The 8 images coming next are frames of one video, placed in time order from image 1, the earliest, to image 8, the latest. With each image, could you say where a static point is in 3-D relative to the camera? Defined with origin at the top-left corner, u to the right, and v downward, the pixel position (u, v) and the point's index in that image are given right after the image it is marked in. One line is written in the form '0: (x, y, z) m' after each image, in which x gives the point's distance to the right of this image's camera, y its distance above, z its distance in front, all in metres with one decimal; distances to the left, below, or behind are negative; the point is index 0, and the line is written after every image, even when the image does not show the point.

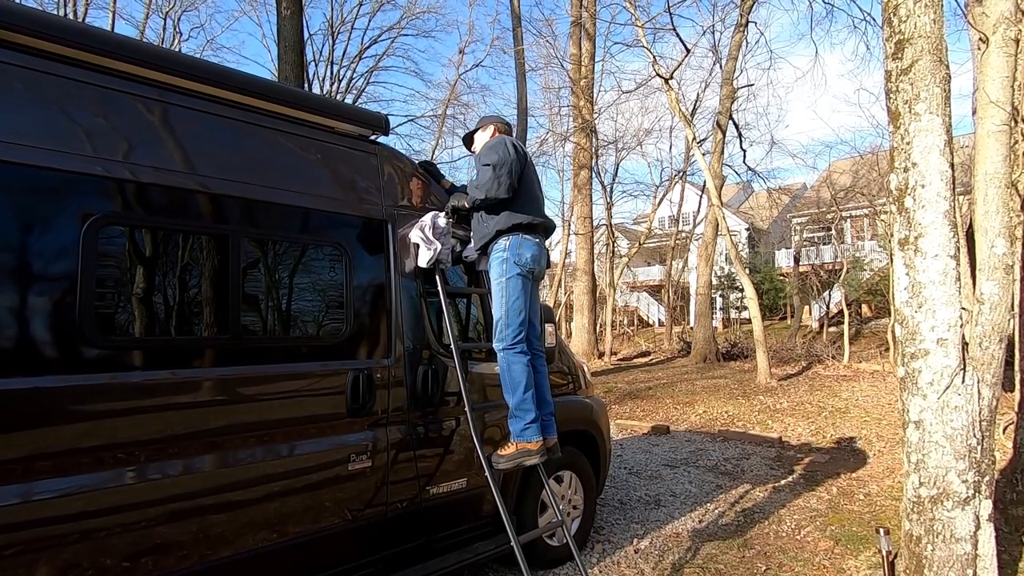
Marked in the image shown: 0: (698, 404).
0: (+3.7, -2.3, +10.6) m
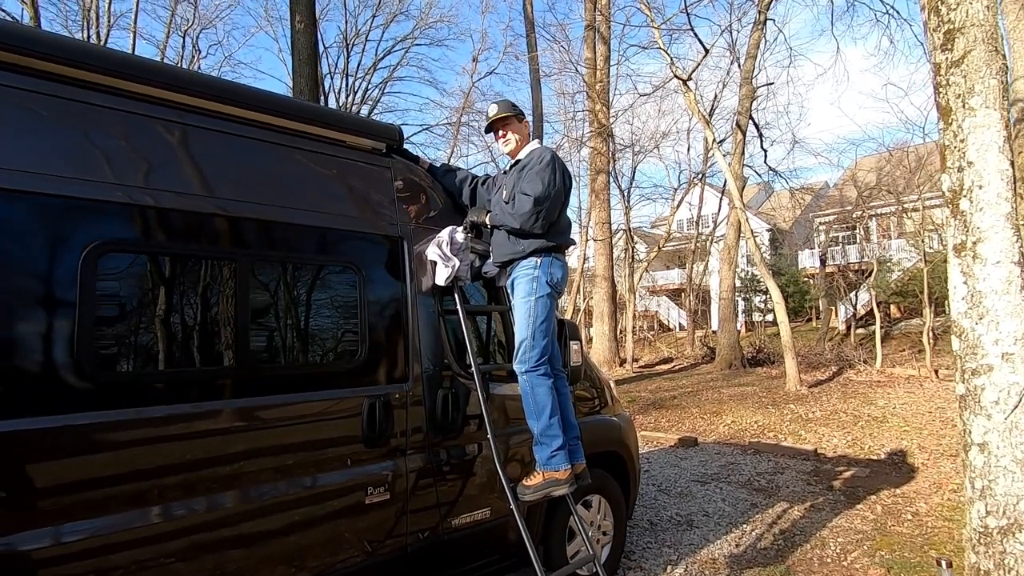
0: (+4.1, -2.4, +10.2) m
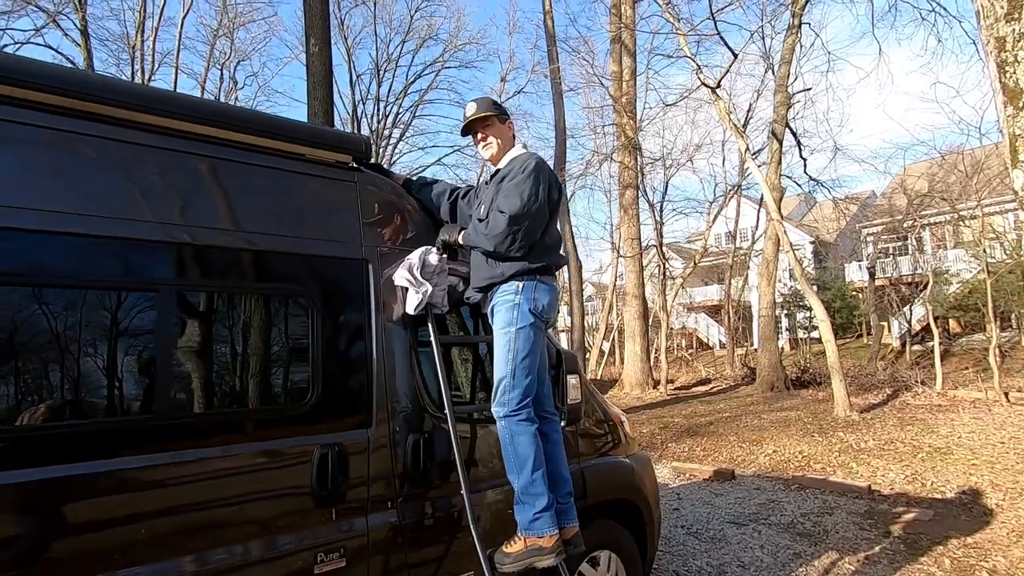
0: (+4.5, -2.7, +9.4) m
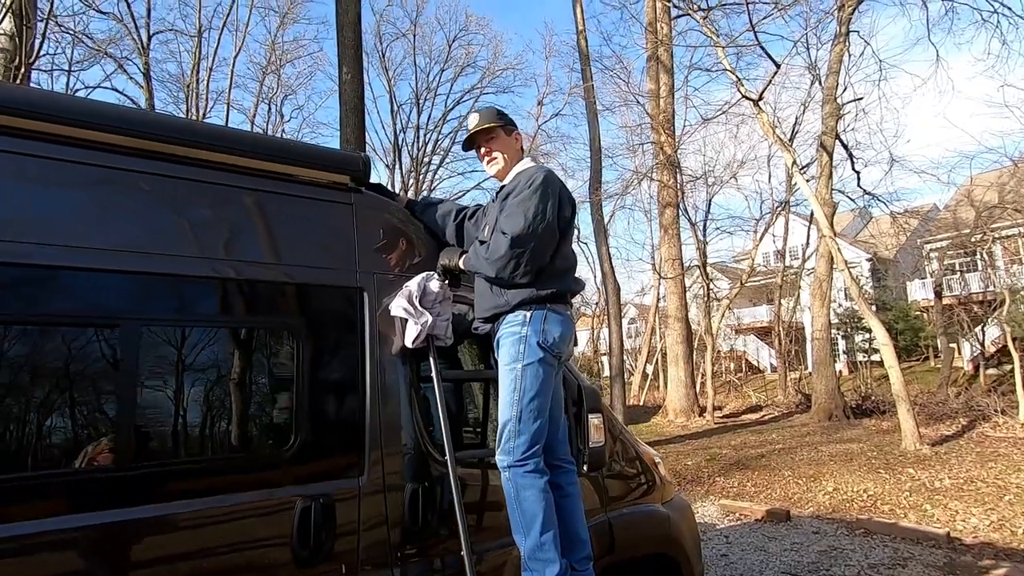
0: (+5.0, -3.0, +8.6) m
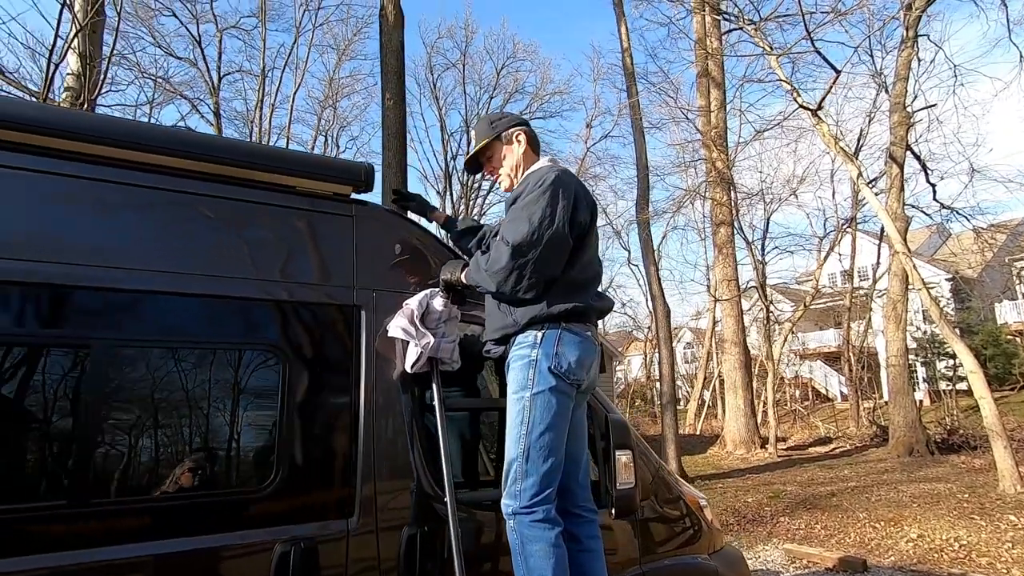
0: (+5.7, -3.3, +7.7) m
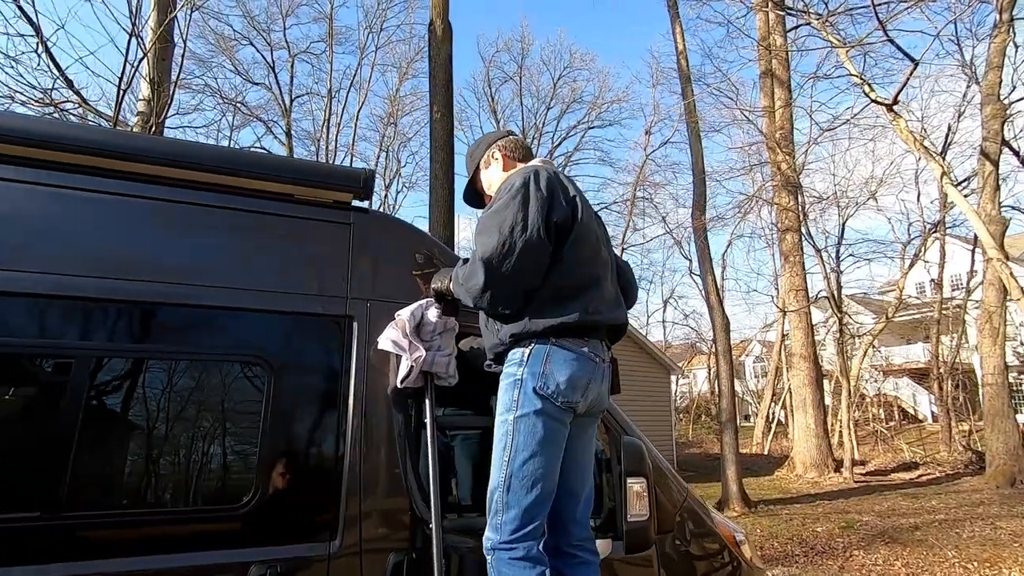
0: (+6.2, -3.5, +6.8) m
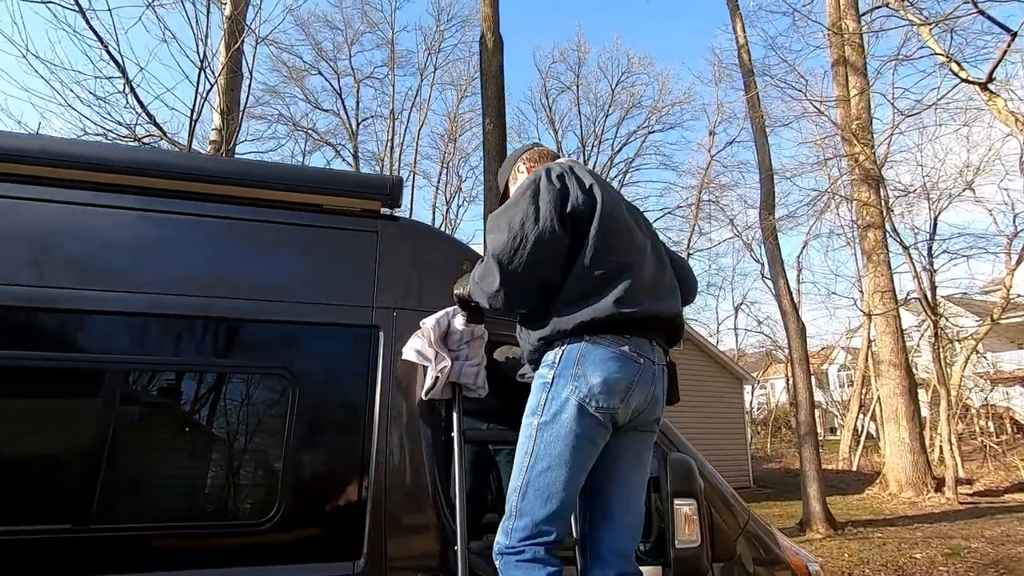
0: (+6.9, -3.4, +5.8) m
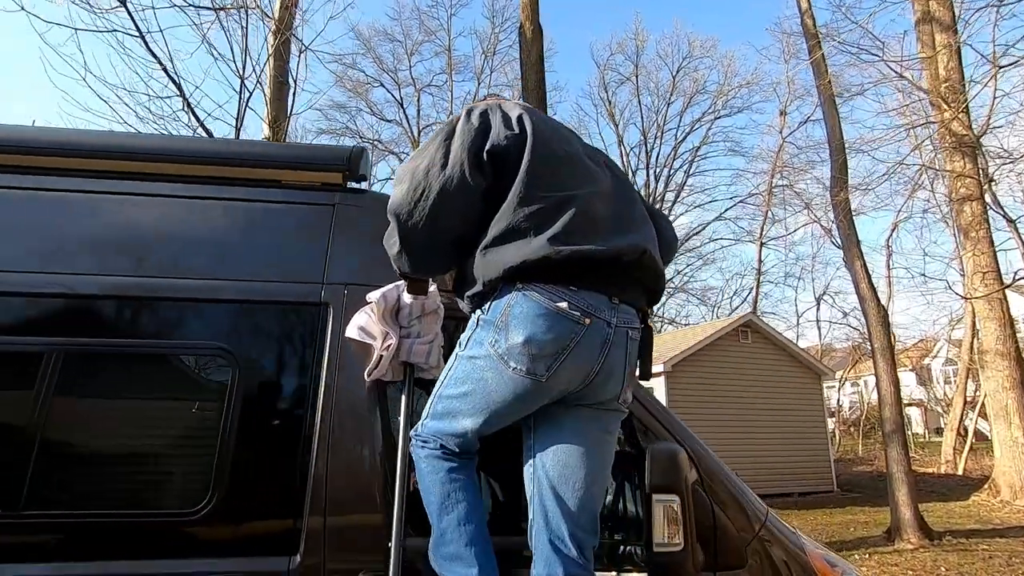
0: (+7.3, -3.0, +4.6) m
